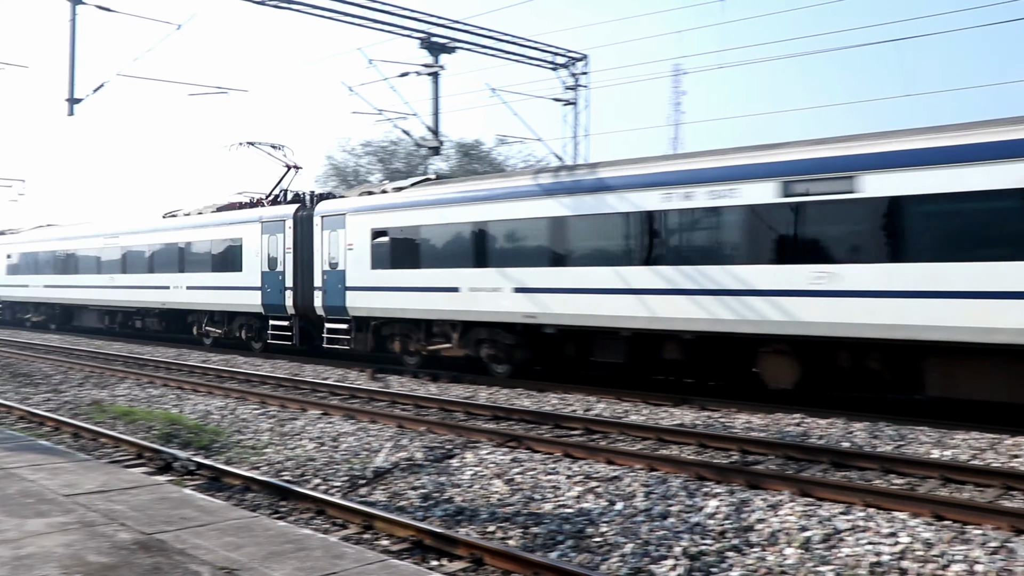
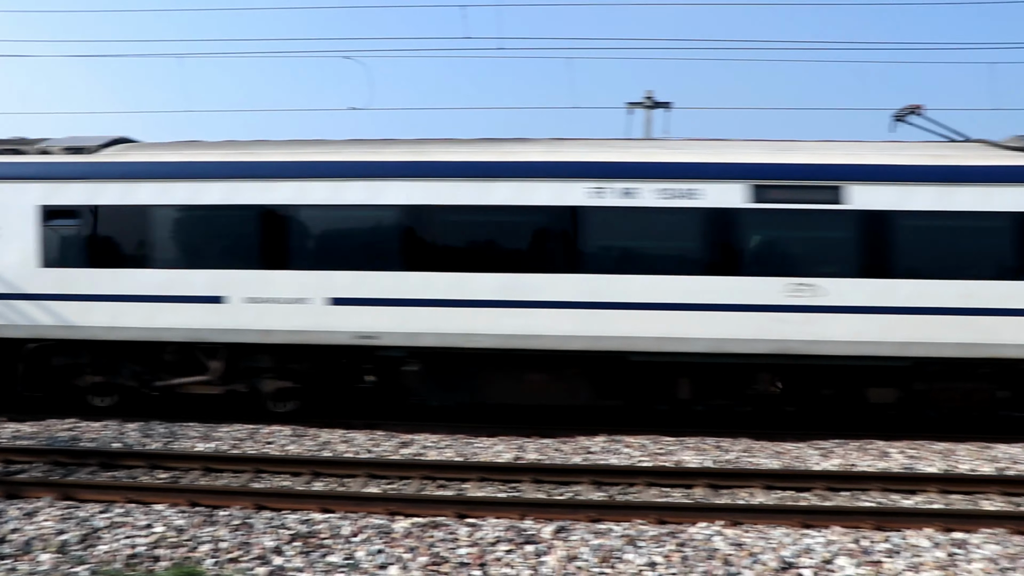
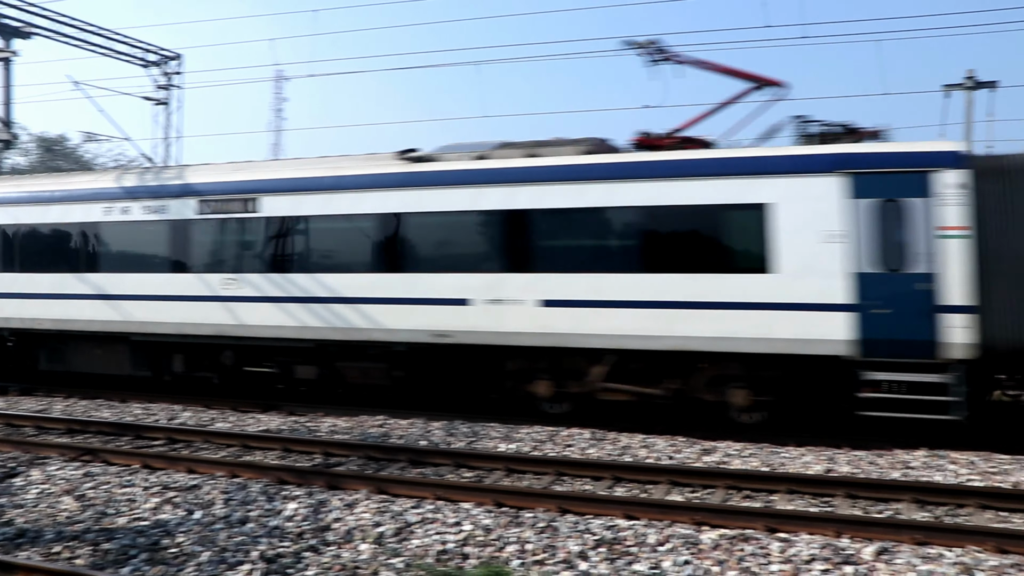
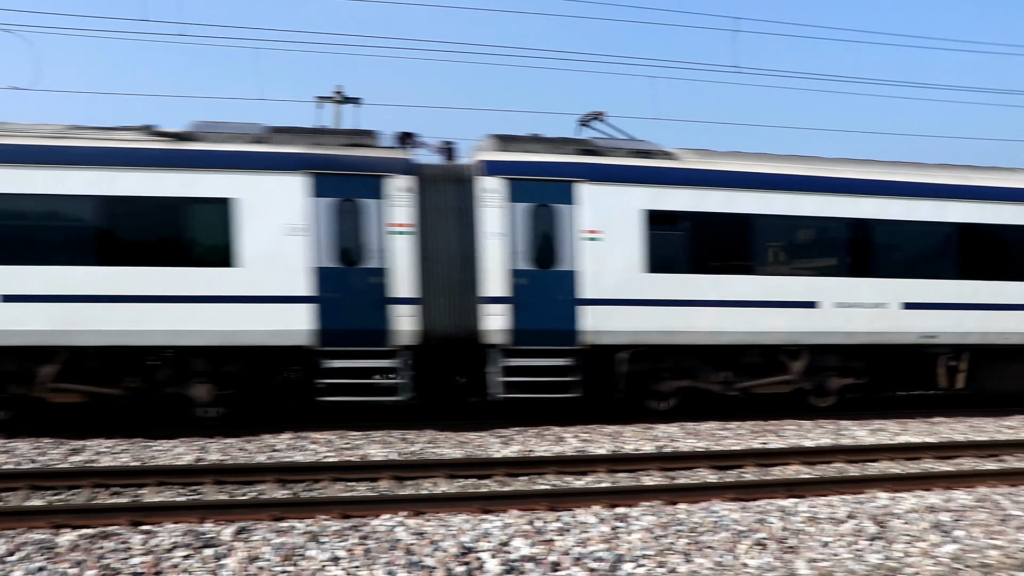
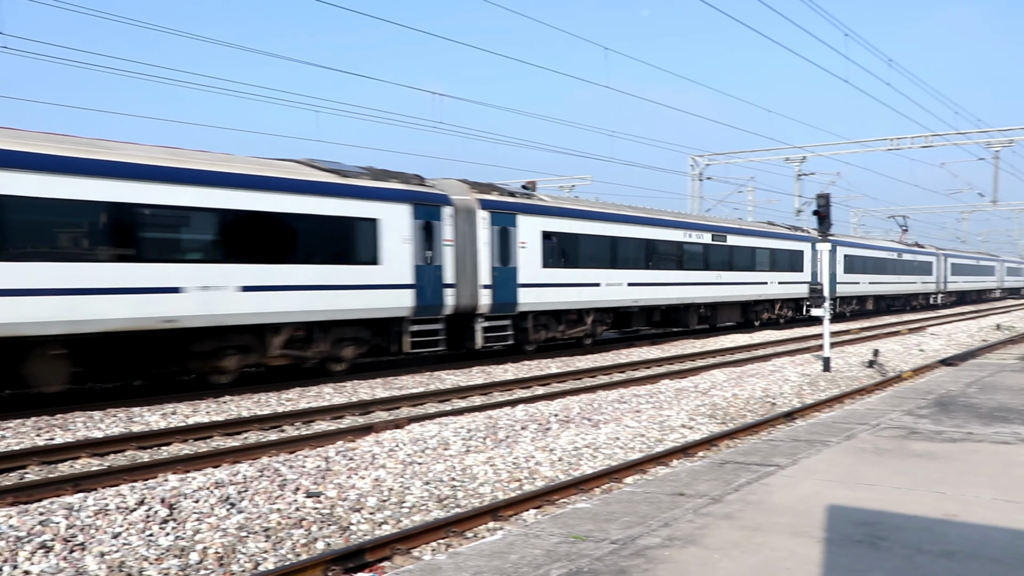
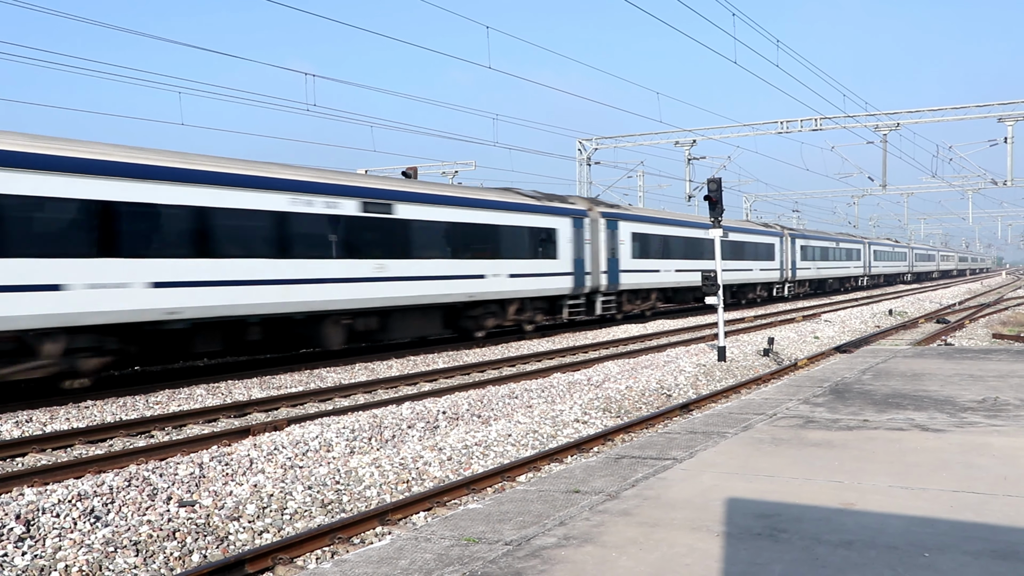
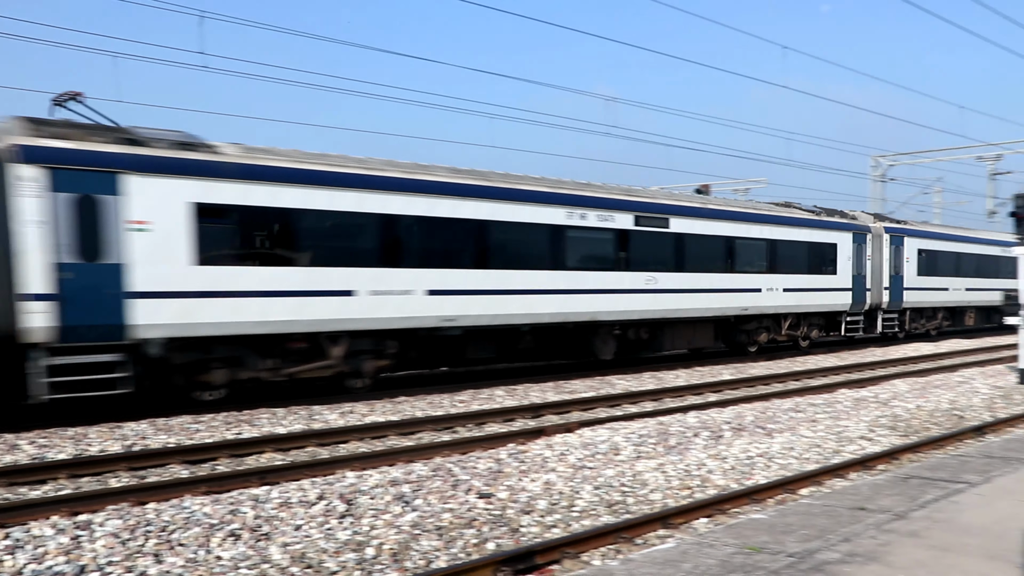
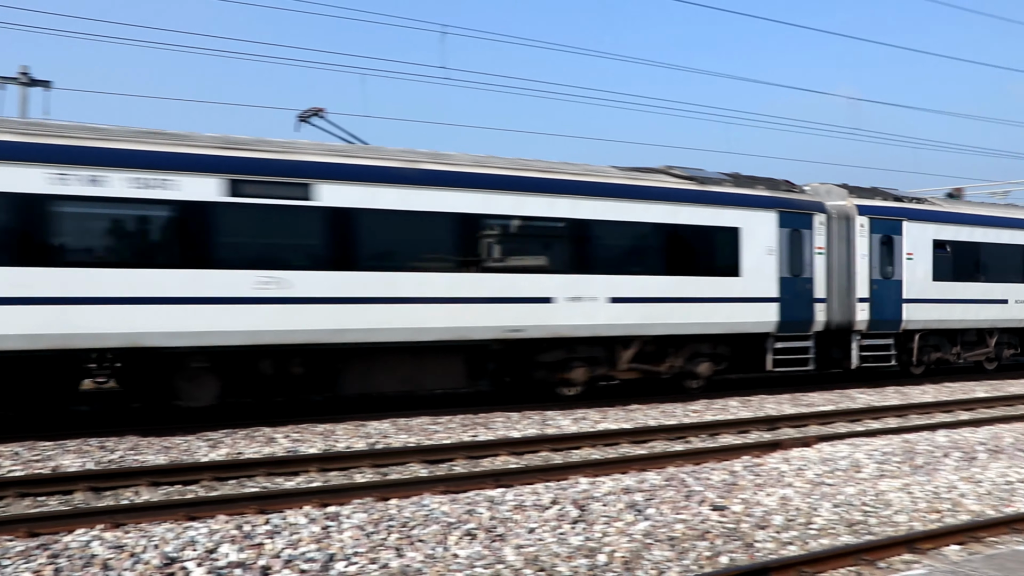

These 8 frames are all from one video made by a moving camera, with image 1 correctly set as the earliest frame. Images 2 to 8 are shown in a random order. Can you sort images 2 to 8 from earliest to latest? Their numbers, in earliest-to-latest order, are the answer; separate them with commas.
3, 2, 4, 8, 7, 5, 6
